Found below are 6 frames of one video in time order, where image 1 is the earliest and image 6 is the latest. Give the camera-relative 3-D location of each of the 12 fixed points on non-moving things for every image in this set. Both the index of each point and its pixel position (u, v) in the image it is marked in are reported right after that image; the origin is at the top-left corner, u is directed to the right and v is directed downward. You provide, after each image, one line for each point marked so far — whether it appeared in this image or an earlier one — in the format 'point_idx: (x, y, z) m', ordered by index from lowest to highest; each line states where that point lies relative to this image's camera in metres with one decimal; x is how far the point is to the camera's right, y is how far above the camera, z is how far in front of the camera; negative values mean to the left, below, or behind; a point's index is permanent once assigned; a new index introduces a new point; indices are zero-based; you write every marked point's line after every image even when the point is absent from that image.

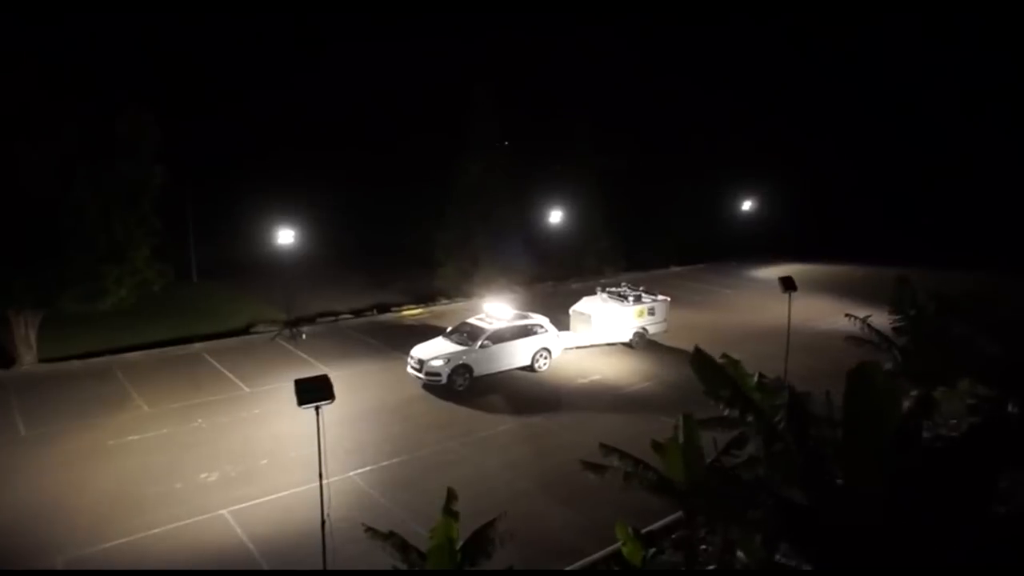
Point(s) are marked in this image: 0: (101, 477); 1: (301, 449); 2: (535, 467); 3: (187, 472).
0: (-7.7, -3.5, +15.4) m
1: (-4.2, -3.3, +16.8) m
2: (+0.5, -3.5, +16.2) m
3: (-6.2, -3.5, +15.7) m
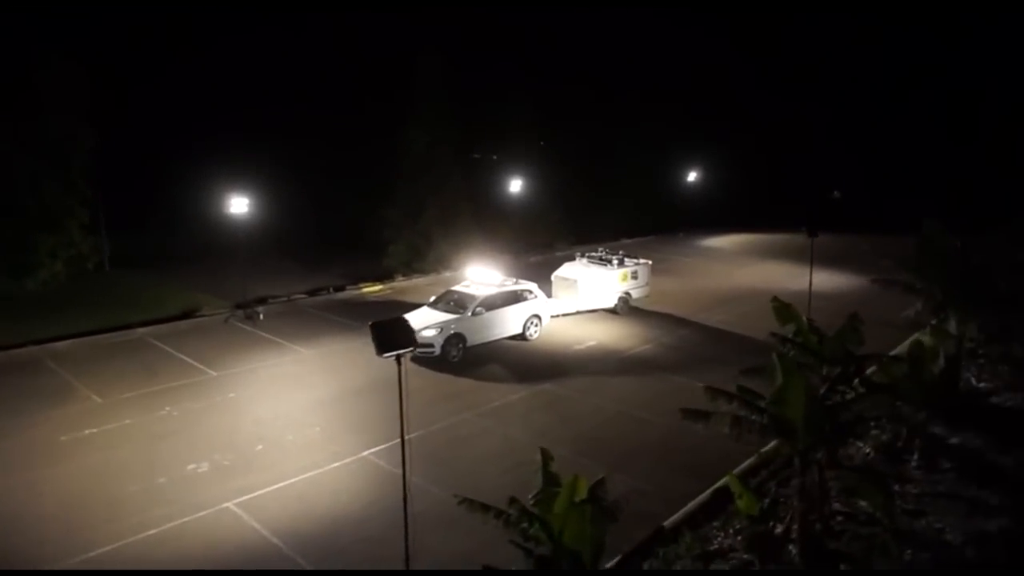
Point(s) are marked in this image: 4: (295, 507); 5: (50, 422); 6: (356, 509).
0: (-7.1, -3.0, +12.9) m
1: (-3.7, -2.5, +14.7) m
2: (+1.0, -2.6, +14.7) m
3: (-5.5, -2.8, +13.3) m
4: (-3.1, -3.2, +12.1) m
5: (-8.3, -2.4, +14.8) m
6: (-2.2, -3.2, +12.2) m
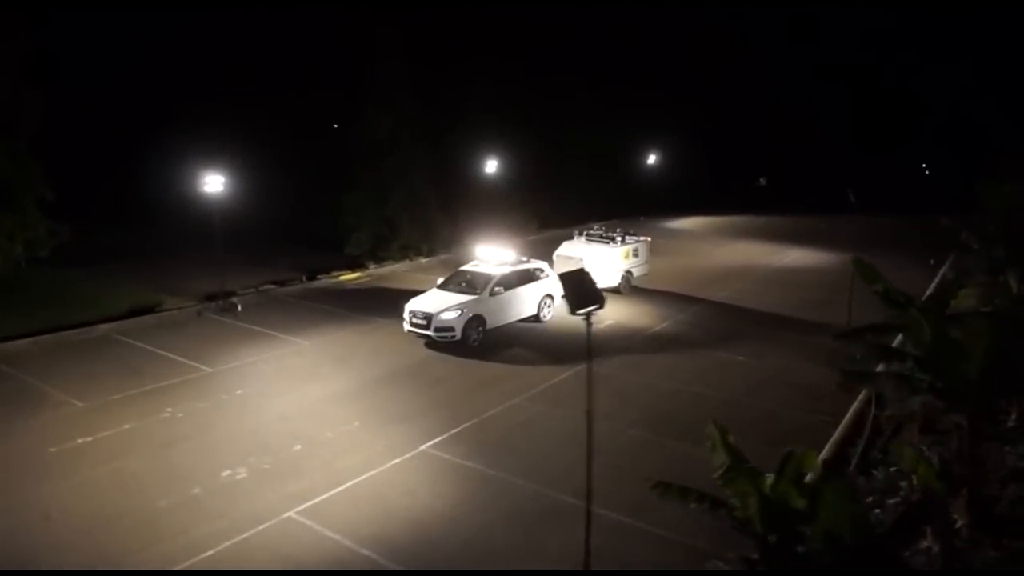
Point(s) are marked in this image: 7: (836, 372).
0: (-5.7, -2.7, +10.6) m
1: (-2.7, -2.2, +12.8) m
2: (+2.0, -2.1, +13.5) m
3: (-4.3, -2.5, +11.3) m
4: (-1.8, -2.8, +10.4) m
5: (-7.2, -2.2, +12.4) m
6: (-0.9, -2.8, +10.5) m
7: (+6.1, -1.6, +15.6) m
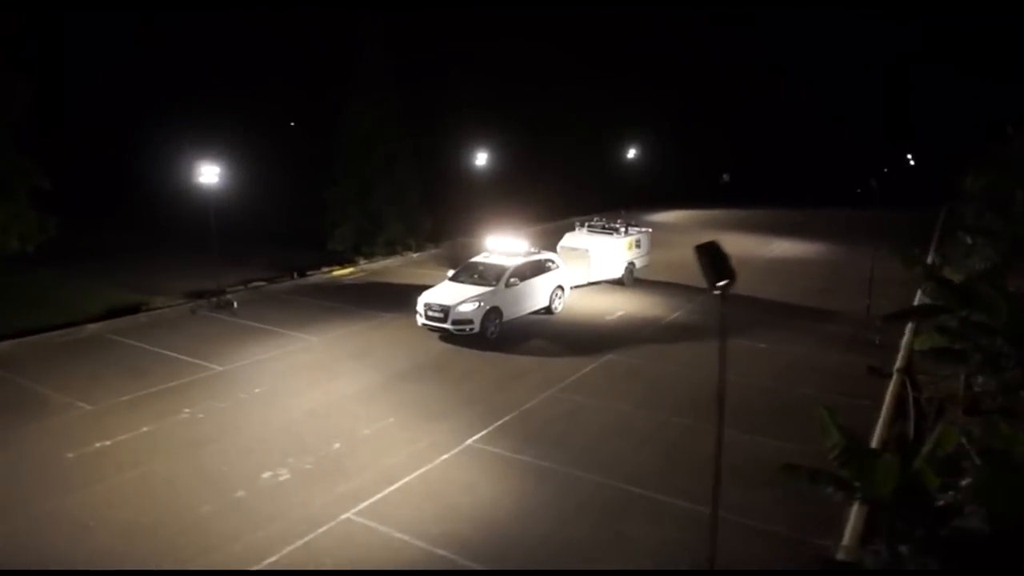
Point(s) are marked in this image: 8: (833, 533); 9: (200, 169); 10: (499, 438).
0: (-4.9, -2.6, +9.7) m
1: (-2.0, -2.0, +12.2) m
2: (+2.5, -1.8, +13.2) m
3: (-3.5, -2.4, +10.5) m
4: (-0.9, -2.6, +9.8) m
5: (-6.5, -2.1, +11.4) m
6: (0.0, -2.6, +10.0) m
7: (+6.6, -1.3, +15.5) m
8: (+3.6, -2.8, +9.4) m
9: (-6.5, +2.5, +17.3) m
10: (-0.2, -2.1, +11.7) m
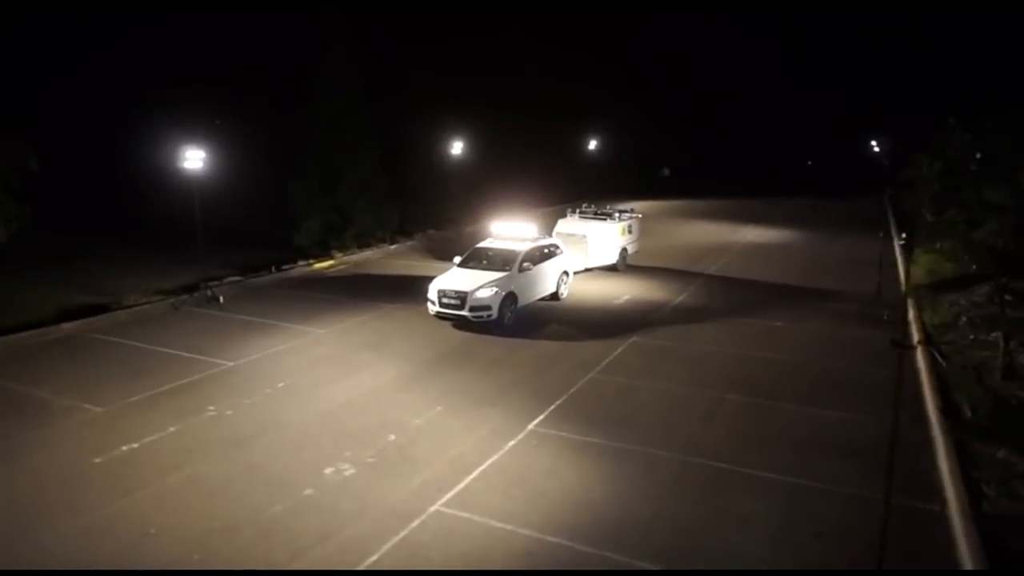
0: (-3.8, -2.3, +8.6) m
1: (-1.2, -1.7, +11.4) m
2: (+3.2, -1.5, +12.9) m
3: (-2.6, -2.1, +9.6) m
4: (+0.1, -2.3, +9.1) m
5: (-5.6, -1.9, +10.1) m
6: (+1.0, -2.2, +9.4) m
7: (+6.9, -0.8, +15.6) m
8: (+4.7, -2.3, +9.2) m
9: (-6.4, +2.6, +16.0) m
10: (+0.6, -1.8, +11.1) m
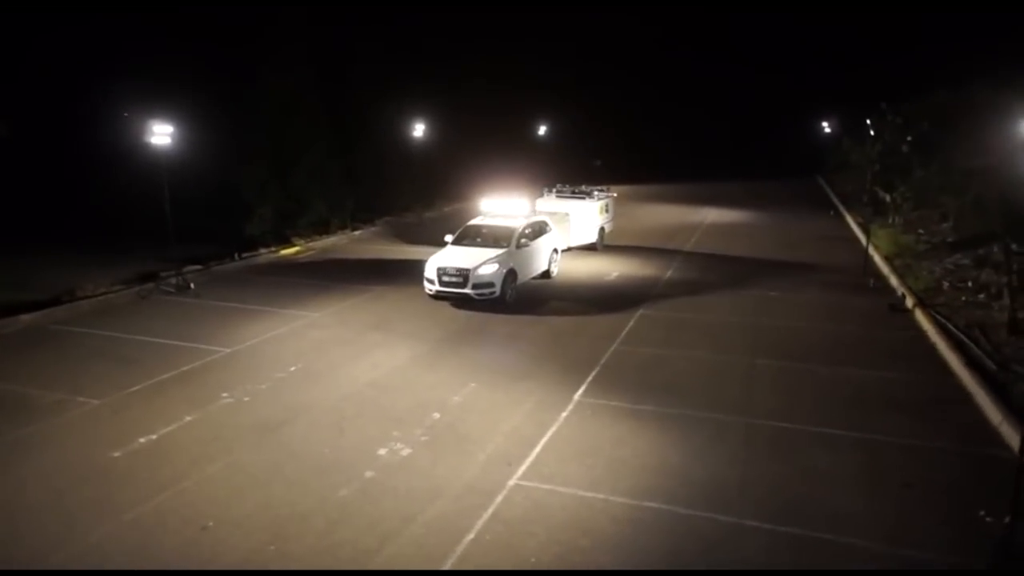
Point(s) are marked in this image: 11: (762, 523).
0: (-3.0, -2.0, +7.7) m
1: (-0.7, -1.3, +10.7) m
2: (+3.5, -0.9, +12.7) m
3: (-1.8, -1.8, +8.7) m
4: (+0.9, -1.8, +8.6) m
5: (-5.0, -1.7, +9.0) m
6: (+1.7, -1.8, +9.0) m
7: (+6.9, -0.2, +15.8) m
8: (+5.5, -1.8, +9.2) m
9: (-6.5, +2.8, +14.8) m
10: (+1.2, -1.3, +10.6) m
11: (+2.2, -2.1, +7.5) m
